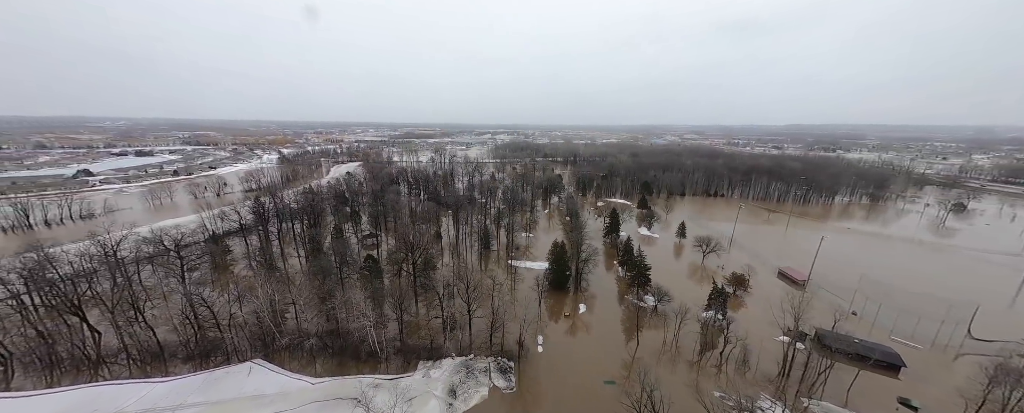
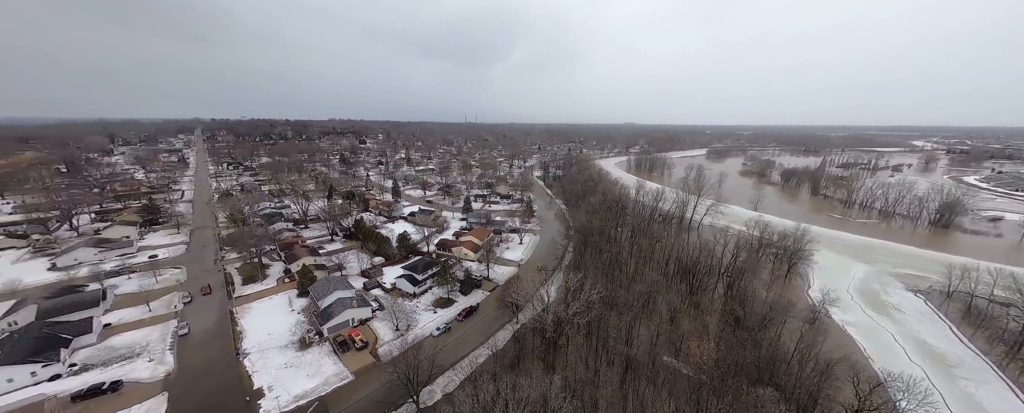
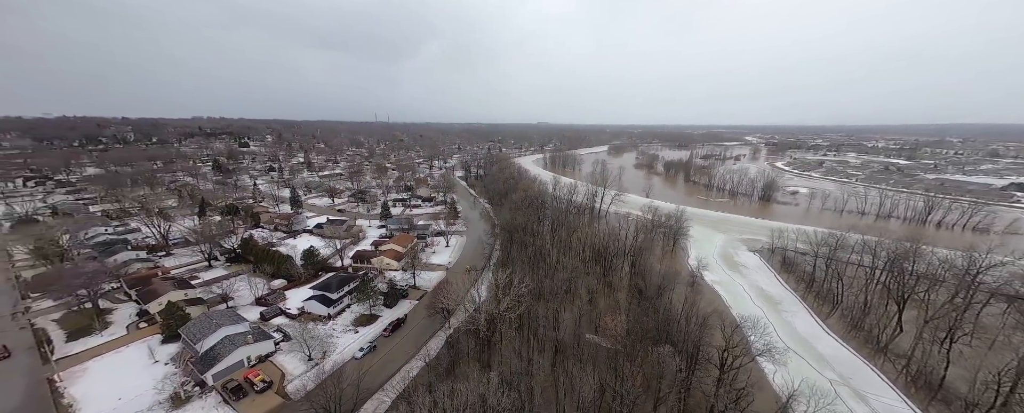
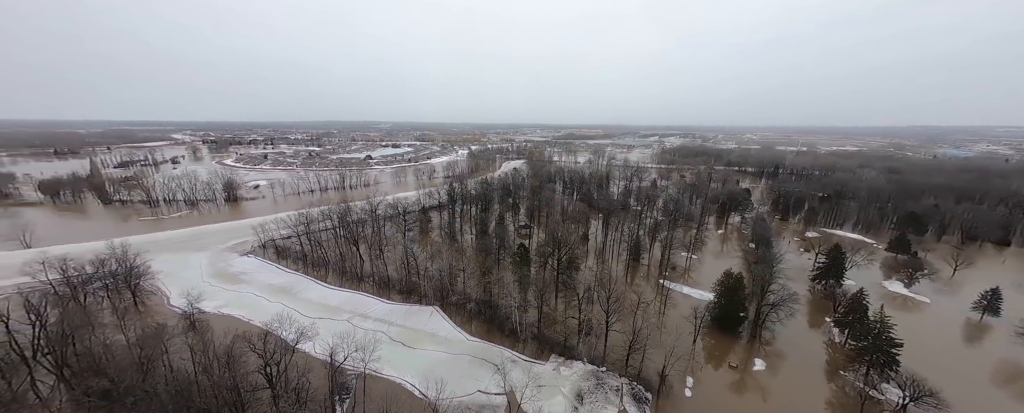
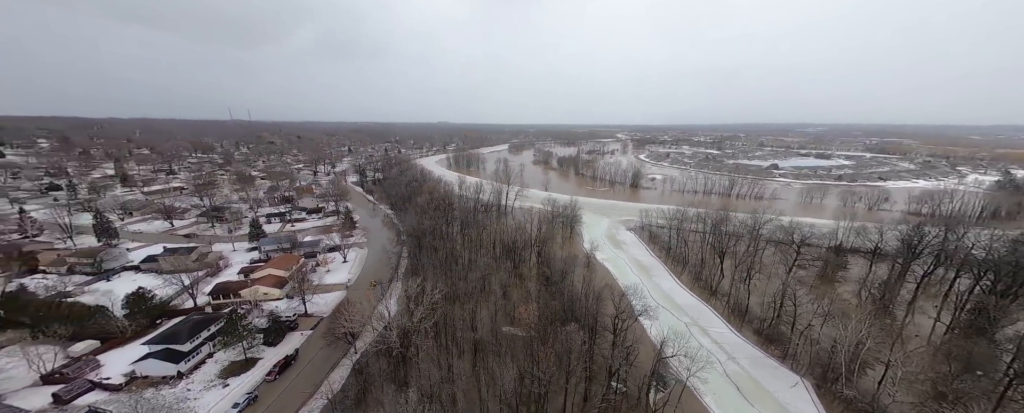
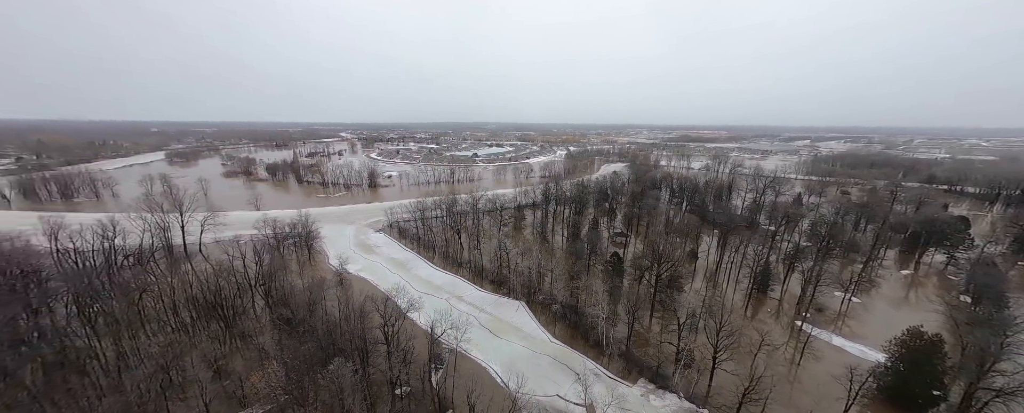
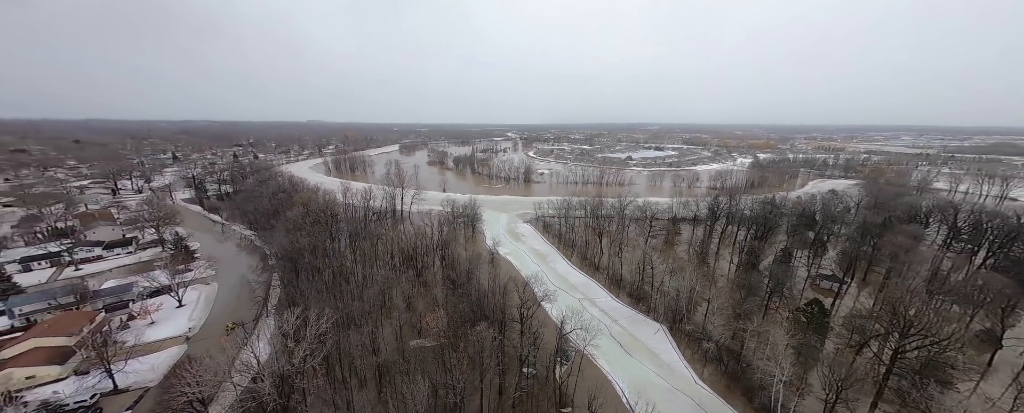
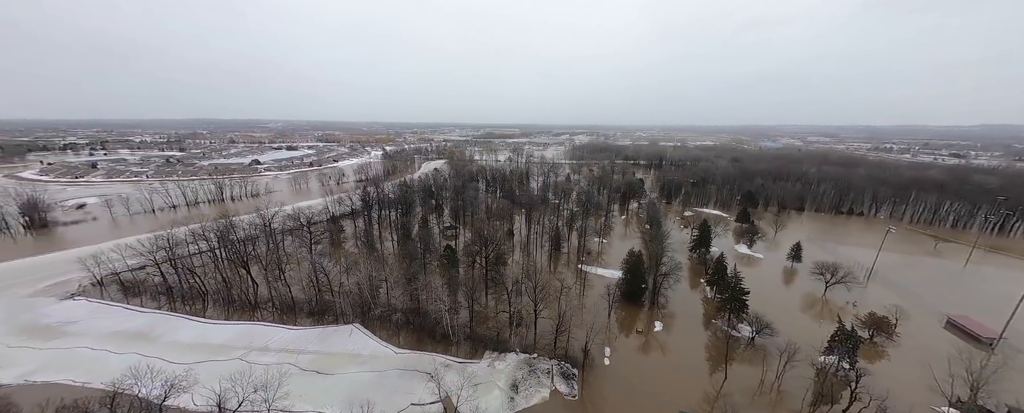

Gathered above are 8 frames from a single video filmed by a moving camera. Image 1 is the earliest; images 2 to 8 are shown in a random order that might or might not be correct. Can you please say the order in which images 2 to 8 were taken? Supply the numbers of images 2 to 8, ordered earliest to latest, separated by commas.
8, 4, 6, 7, 5, 3, 2
